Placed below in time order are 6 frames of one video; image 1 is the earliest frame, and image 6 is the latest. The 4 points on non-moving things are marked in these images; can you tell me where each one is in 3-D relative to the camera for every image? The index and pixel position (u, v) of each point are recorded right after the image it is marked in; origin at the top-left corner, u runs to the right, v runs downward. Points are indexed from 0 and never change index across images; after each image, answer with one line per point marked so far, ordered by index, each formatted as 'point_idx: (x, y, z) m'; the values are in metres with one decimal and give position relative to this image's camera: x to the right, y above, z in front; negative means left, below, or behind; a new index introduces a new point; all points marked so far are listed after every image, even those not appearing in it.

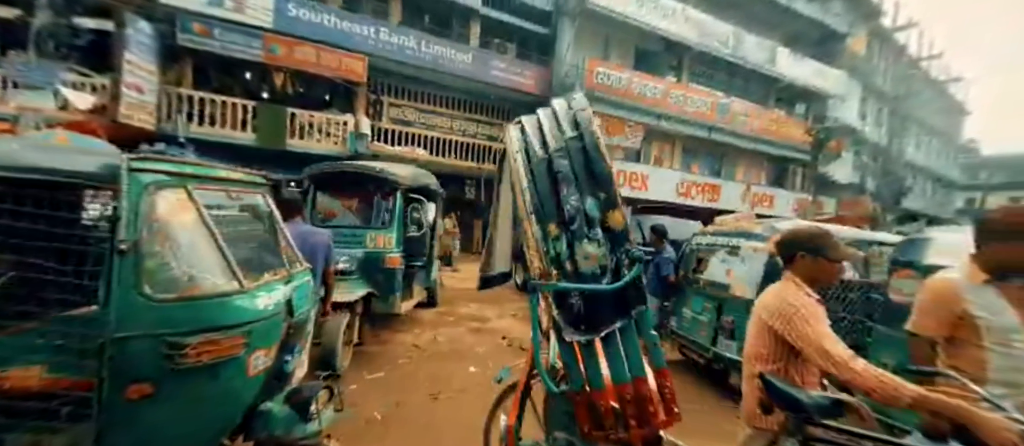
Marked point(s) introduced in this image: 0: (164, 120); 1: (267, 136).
0: (-10.7, +3.2, +12.0) m
1: (-8.3, +3.0, +13.3) m
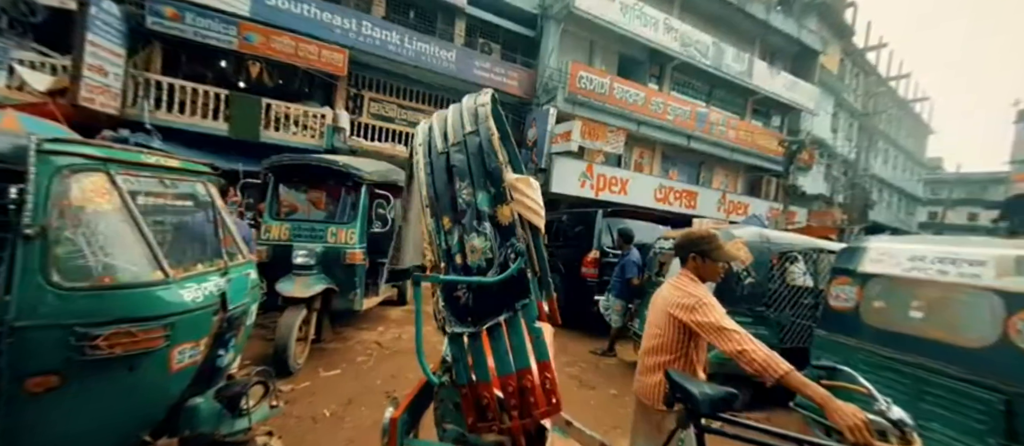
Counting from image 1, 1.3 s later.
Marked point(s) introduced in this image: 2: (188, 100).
0: (-11.4, +3.5, +11.6) m
1: (-9.0, +3.2, +12.9) m
2: (-10.2, +3.8, +12.3) m
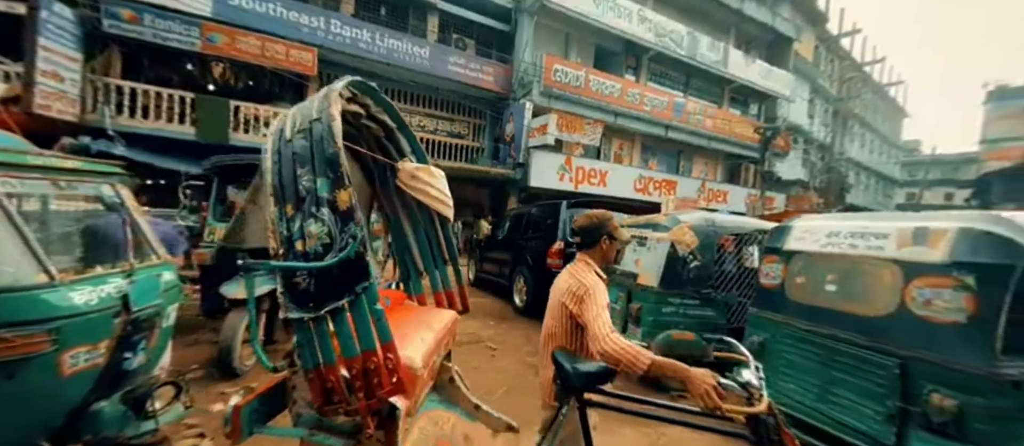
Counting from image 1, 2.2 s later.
0: (-12.3, +3.2, +11.2) m
1: (-10.0, +3.0, +12.6) m
2: (-11.2, +3.6, +11.9) m
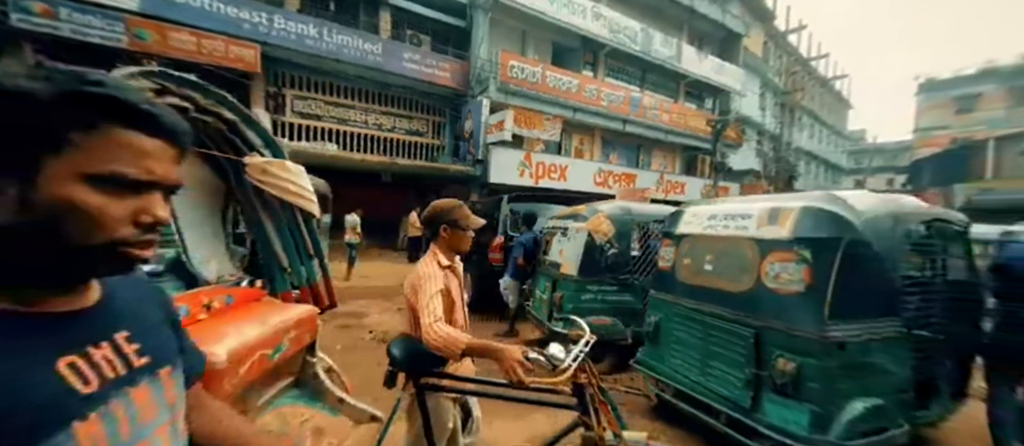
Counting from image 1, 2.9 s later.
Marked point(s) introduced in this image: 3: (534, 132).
0: (-13.9, +2.9, +10.2) m
1: (-11.6, +2.8, +11.8) m
2: (-12.8, +3.3, +11.0) m
3: (+0.9, +4.3, +18.6) m
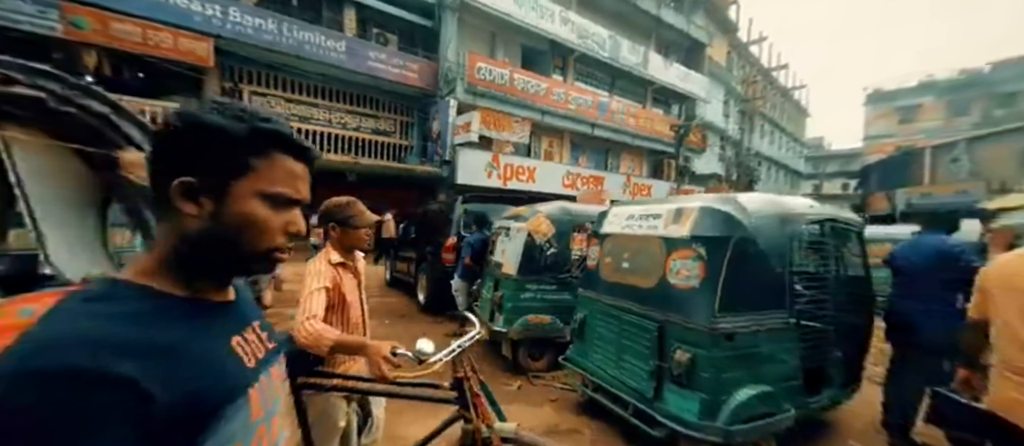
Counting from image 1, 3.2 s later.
0: (-14.9, +2.8, +9.3) m
1: (-12.8, +2.7, +11.0) m
2: (-14.0, +3.3, +10.2) m
3: (-0.7, +4.2, +18.6) m
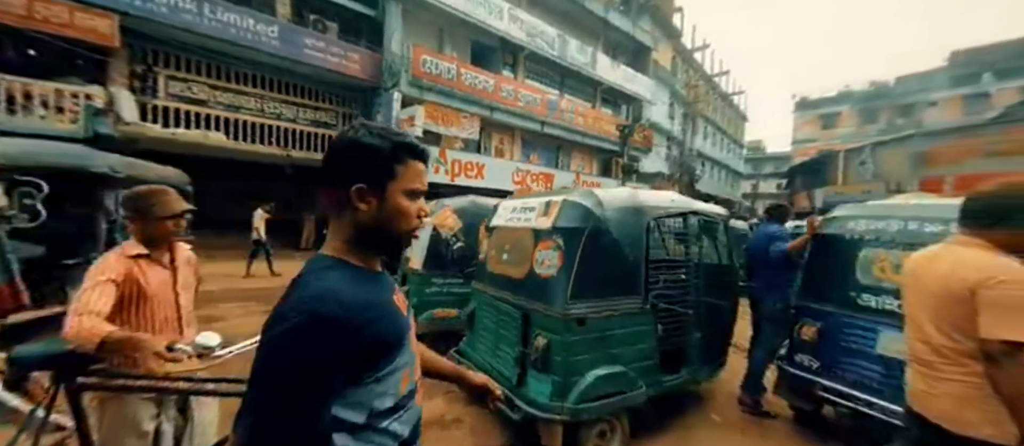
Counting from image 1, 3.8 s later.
0: (-16.5, +2.9, +7.6) m
1: (-14.6, +2.8, +9.5) m
2: (-15.6, +3.4, +8.6) m
3: (-3.5, +4.4, +18.4) m
